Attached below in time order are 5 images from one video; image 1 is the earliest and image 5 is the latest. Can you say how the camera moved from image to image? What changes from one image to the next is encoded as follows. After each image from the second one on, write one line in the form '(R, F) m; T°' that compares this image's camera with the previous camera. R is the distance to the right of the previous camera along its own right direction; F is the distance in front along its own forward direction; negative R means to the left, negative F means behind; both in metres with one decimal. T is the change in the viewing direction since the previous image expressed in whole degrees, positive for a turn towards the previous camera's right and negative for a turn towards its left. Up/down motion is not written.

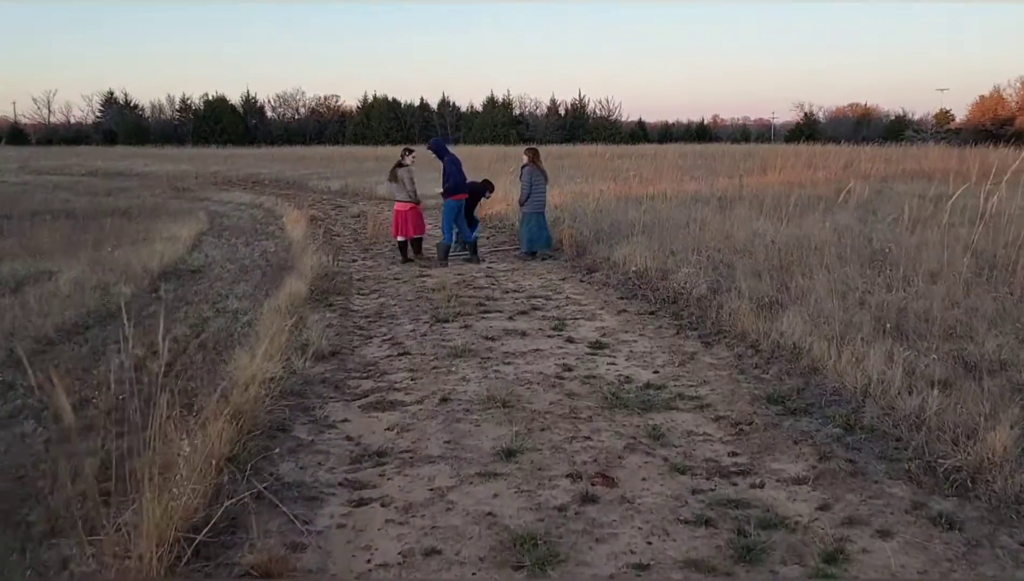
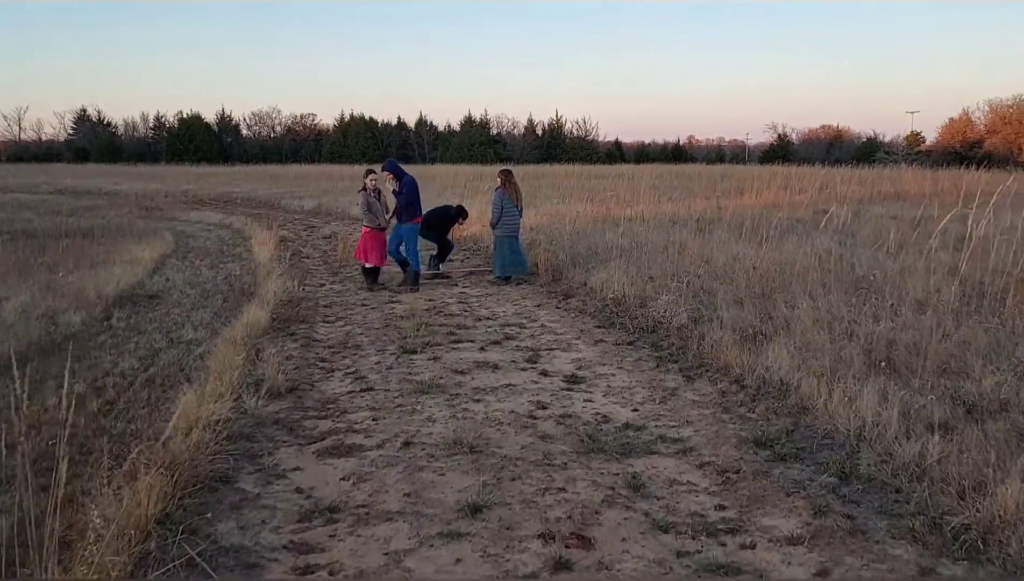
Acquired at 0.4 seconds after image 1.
(0.0, +0.3) m; +2°
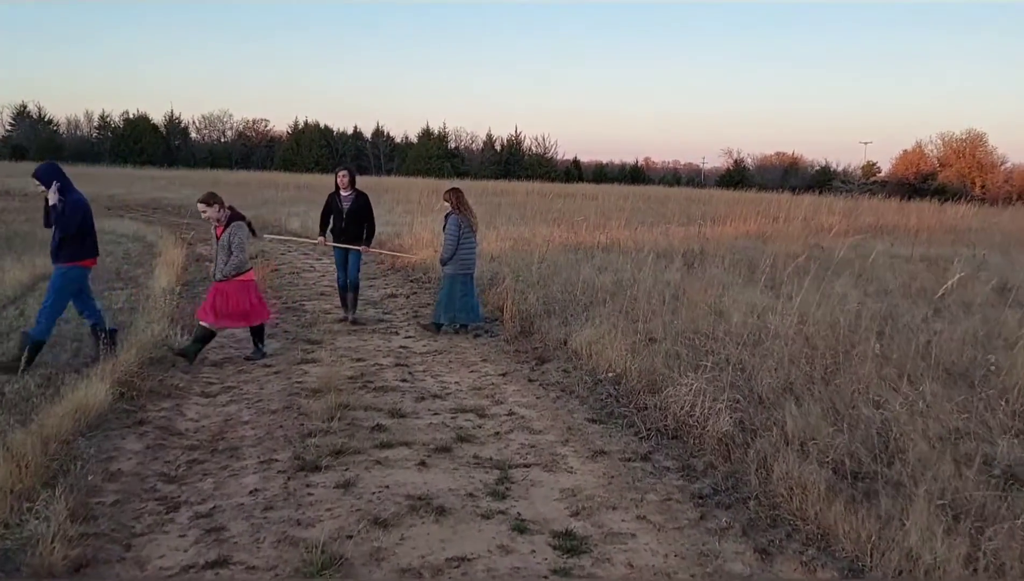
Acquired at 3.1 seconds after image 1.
(0.0, +2.2) m; +3°
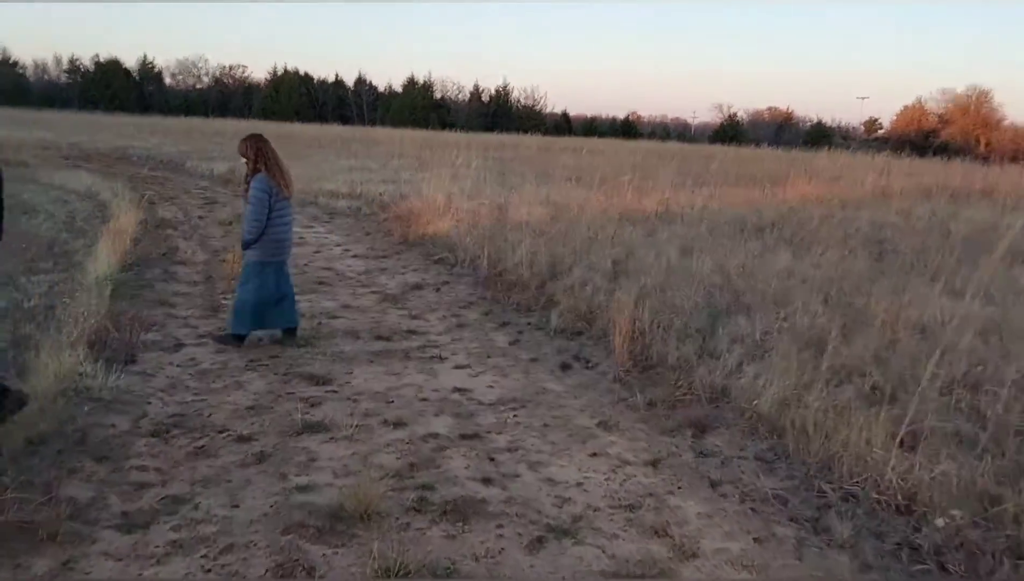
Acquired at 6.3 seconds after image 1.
(-0.8, +2.7) m; +1°
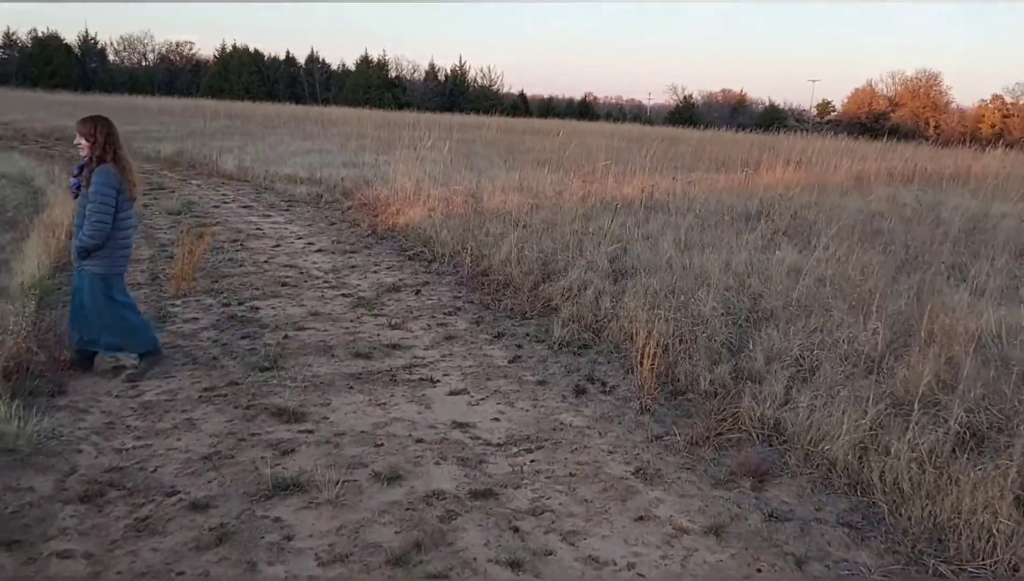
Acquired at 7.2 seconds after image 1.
(-0.3, +0.8) m; +3°
